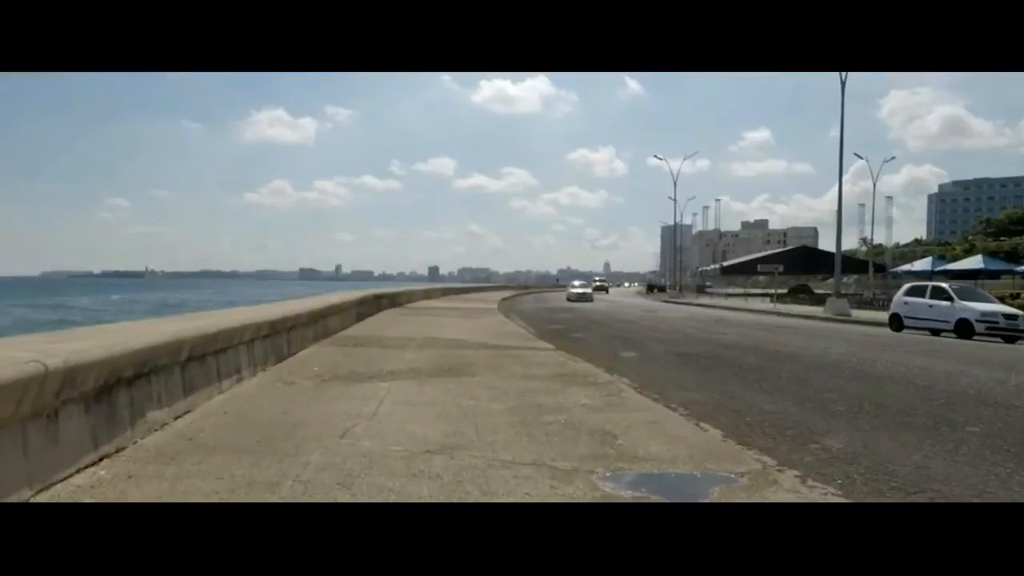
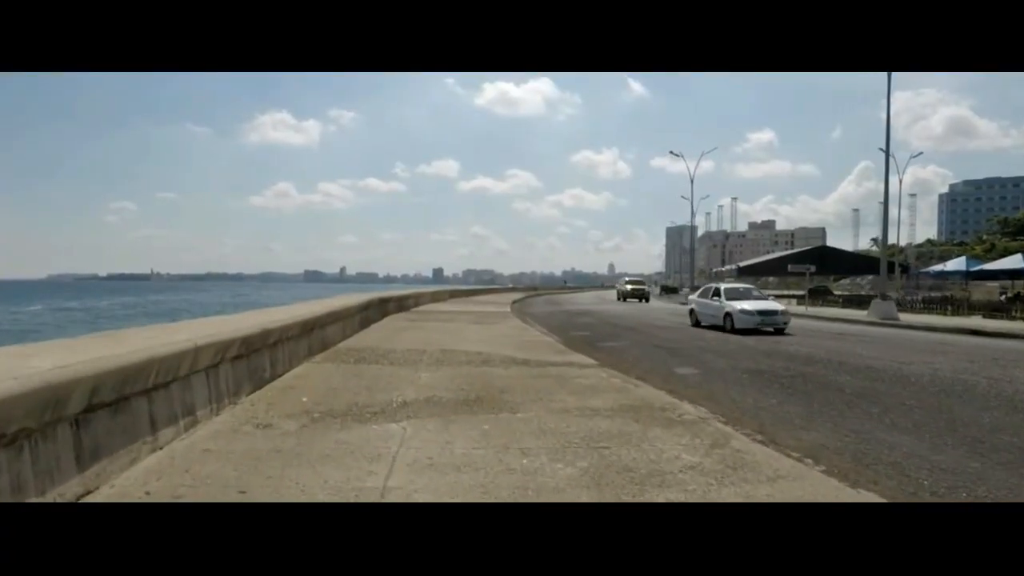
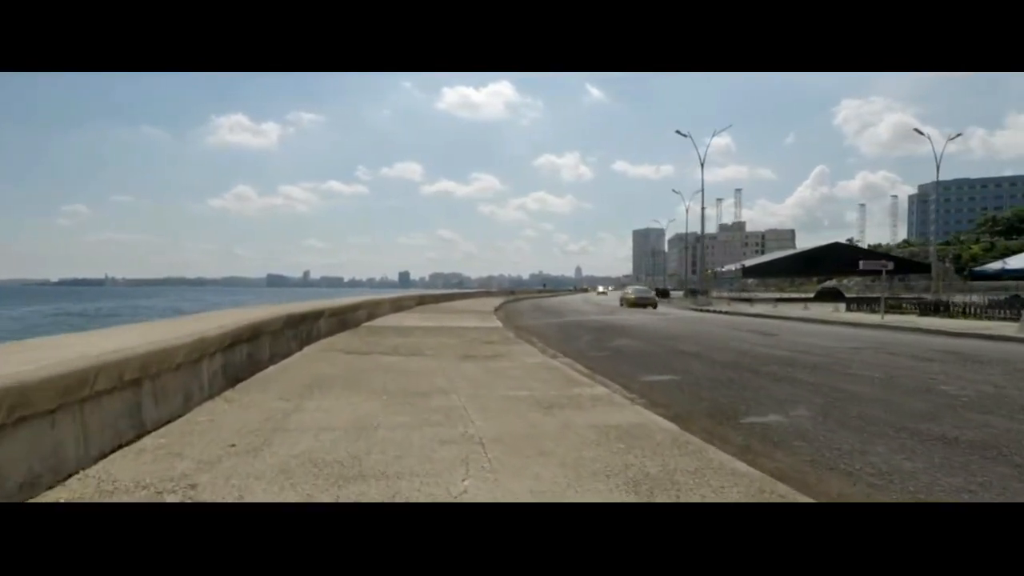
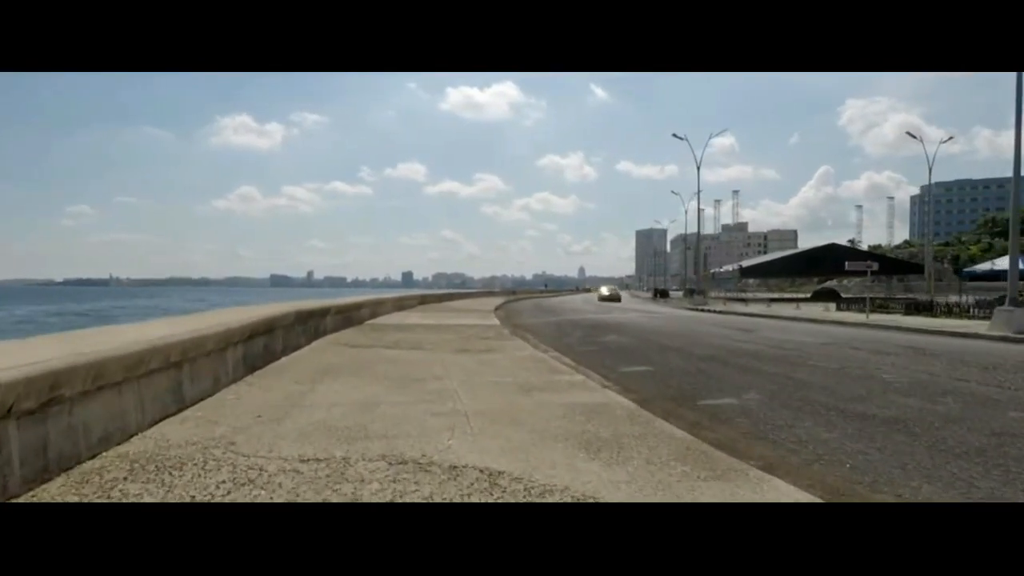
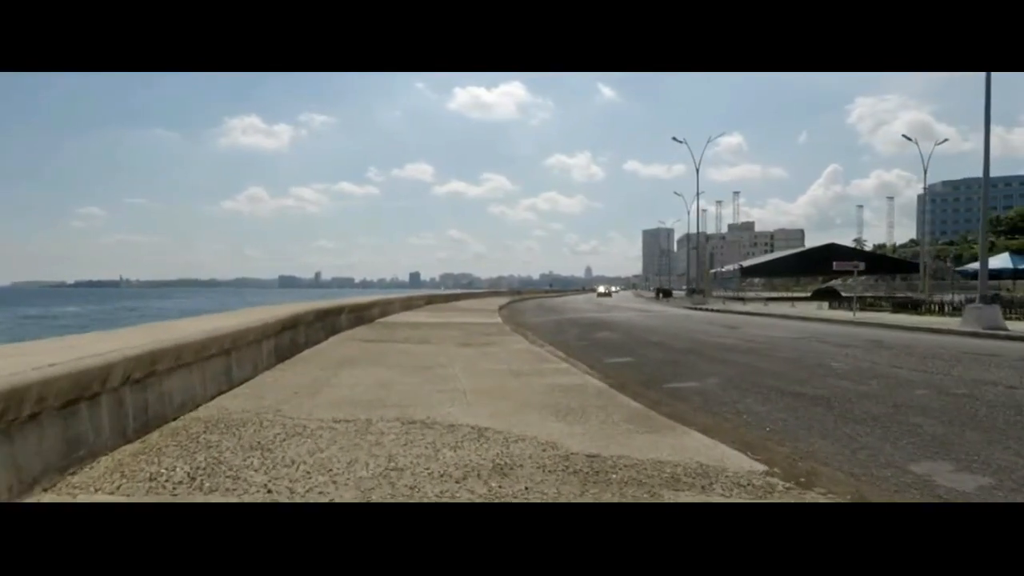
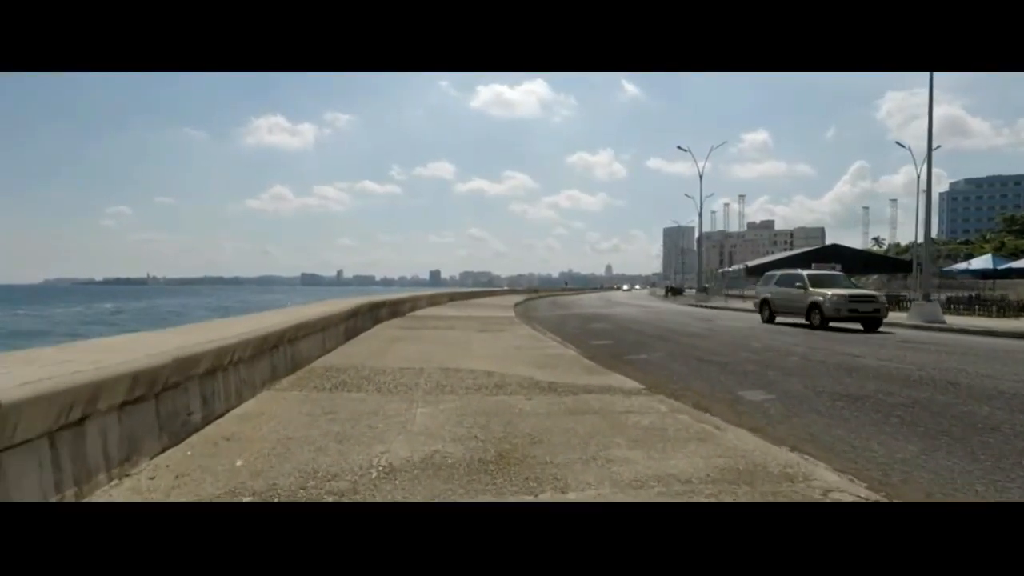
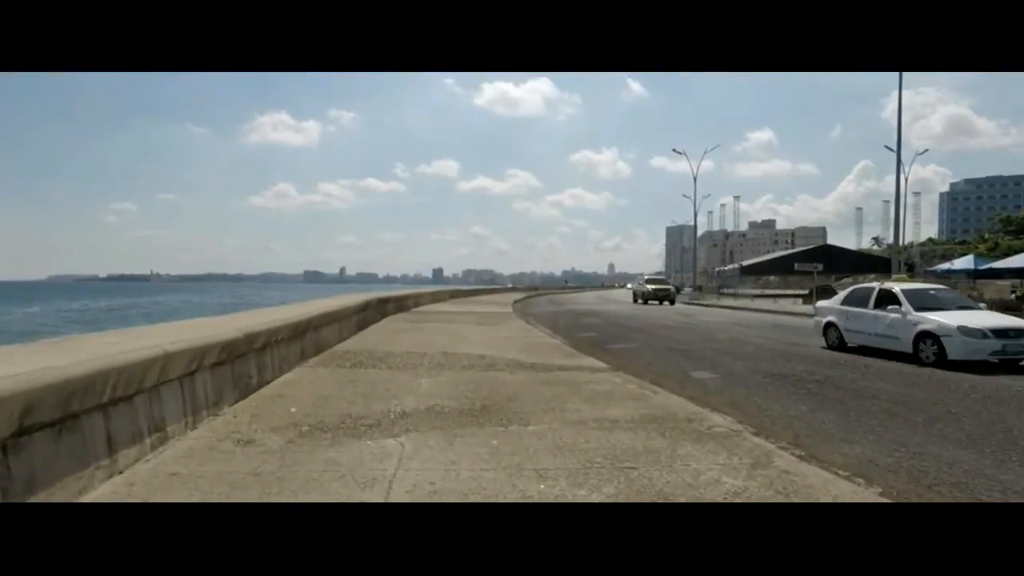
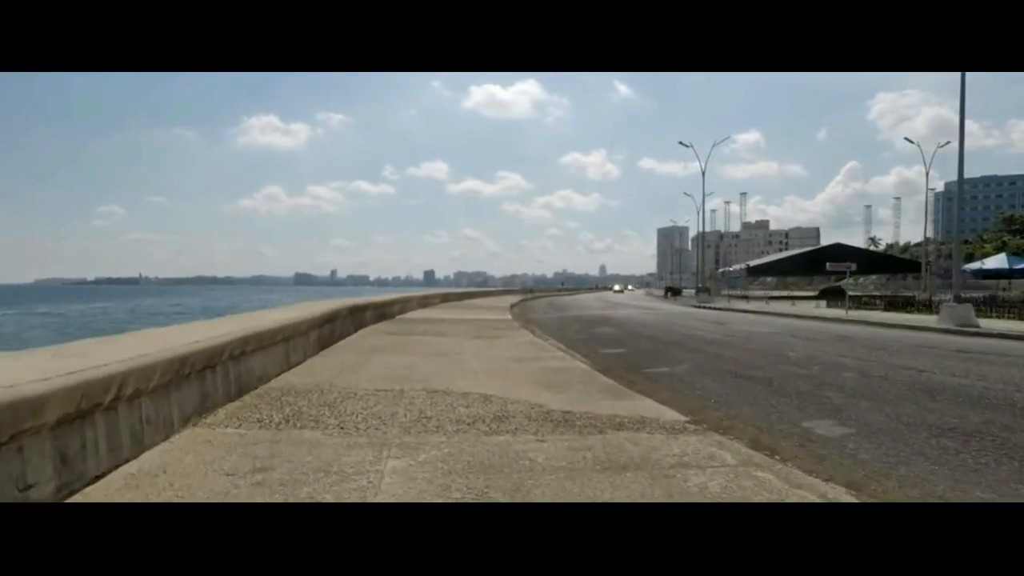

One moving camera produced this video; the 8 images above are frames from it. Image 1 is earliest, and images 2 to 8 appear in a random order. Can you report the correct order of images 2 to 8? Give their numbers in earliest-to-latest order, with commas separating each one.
2, 7, 6, 8, 5, 4, 3
